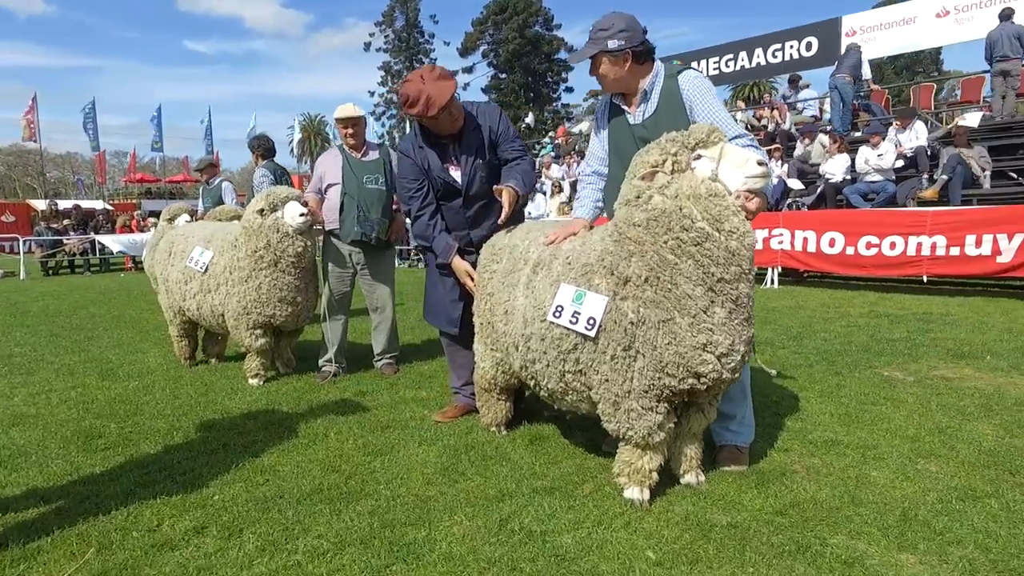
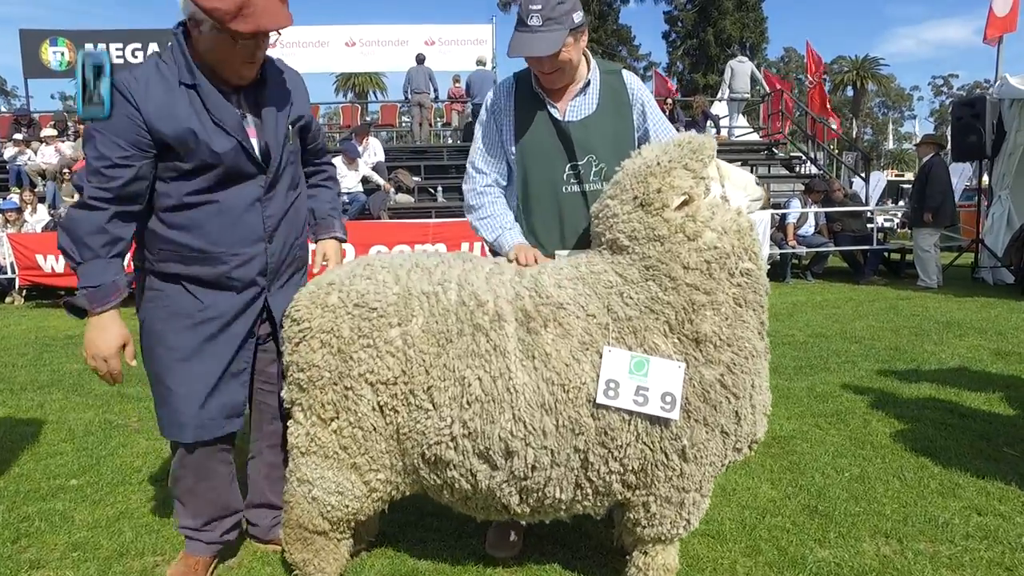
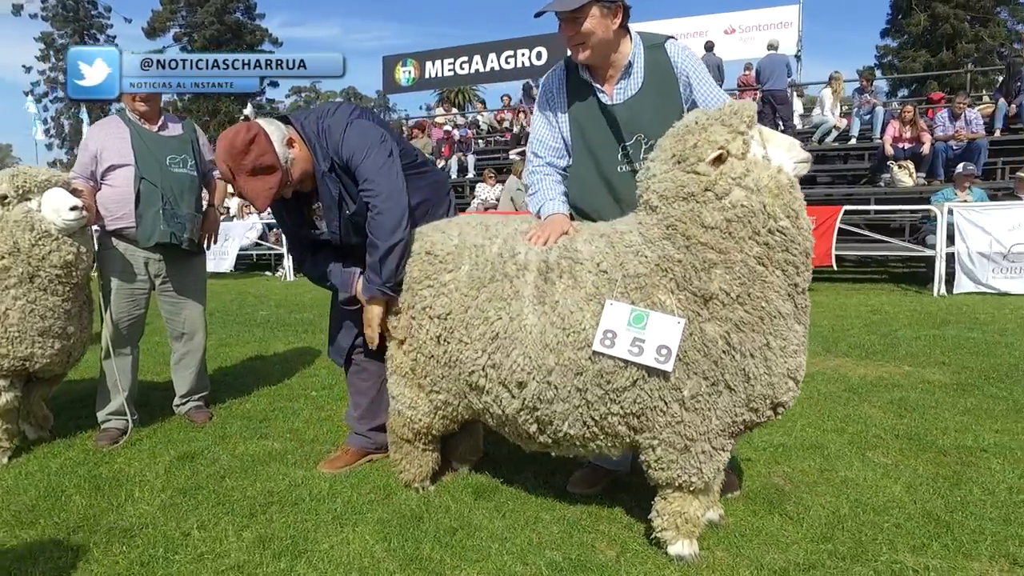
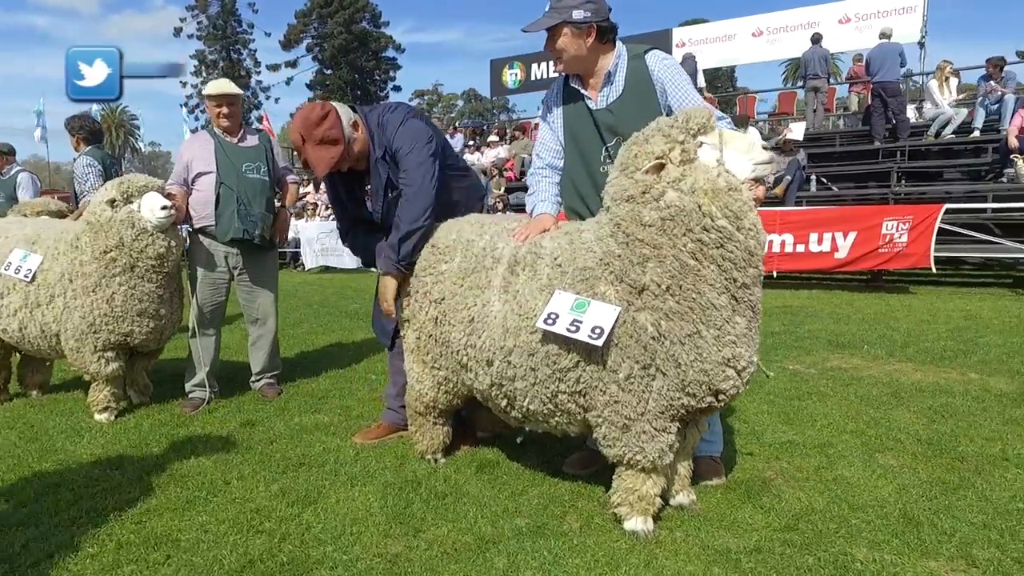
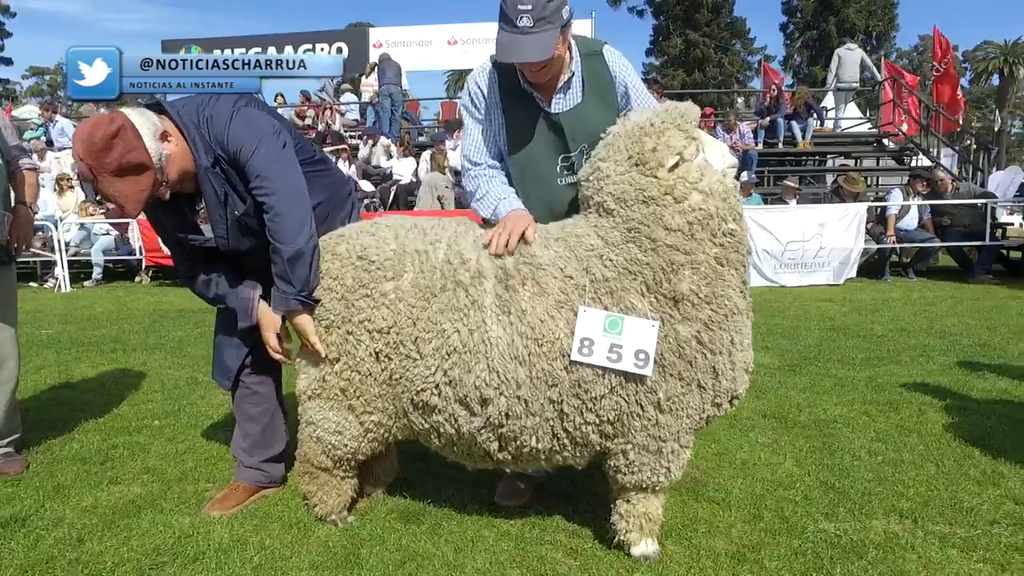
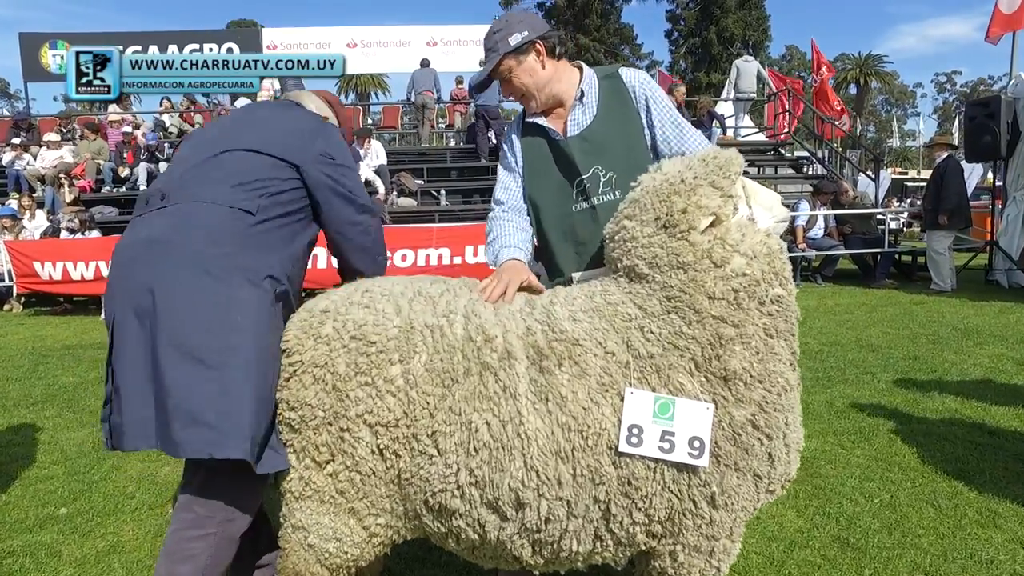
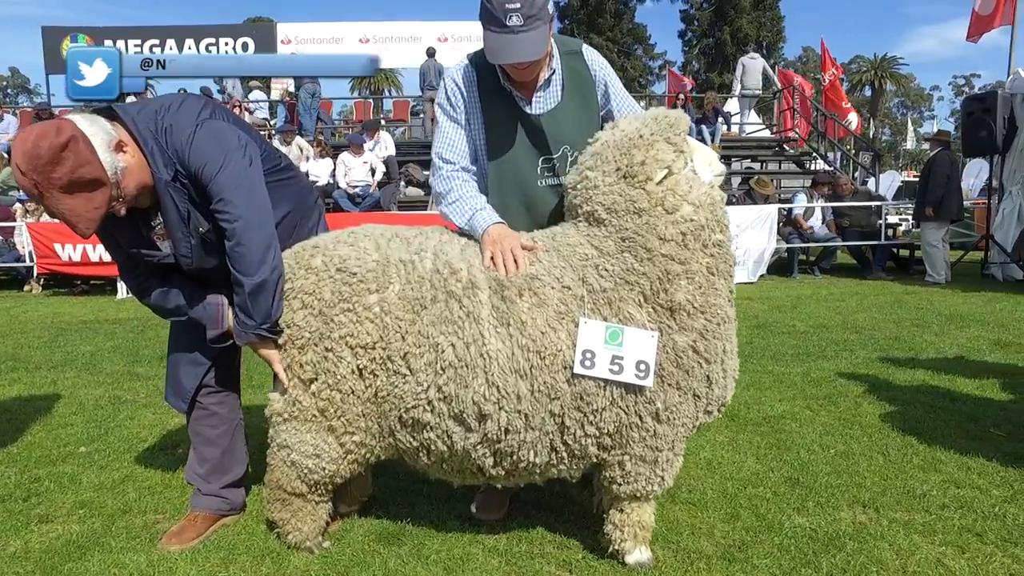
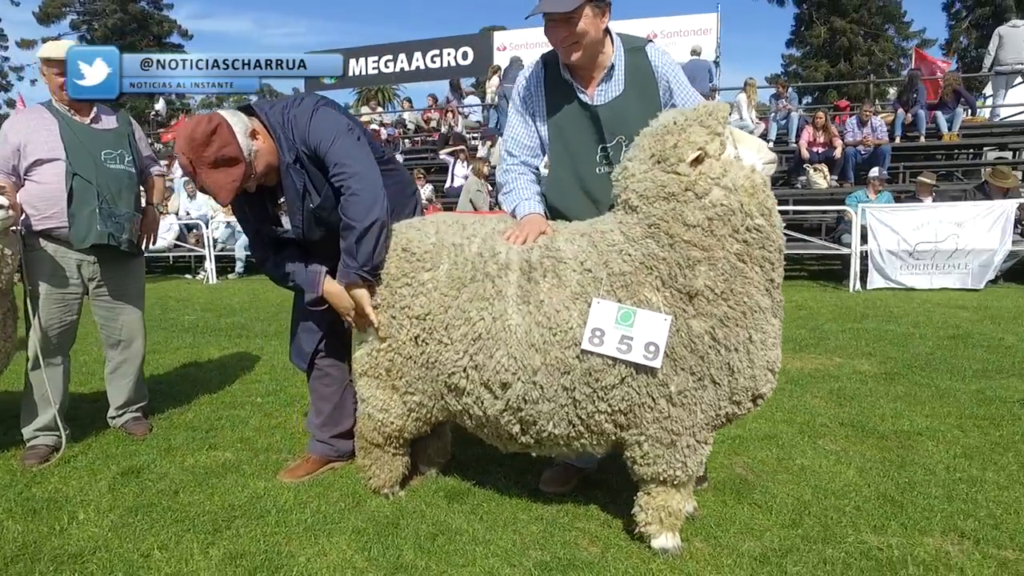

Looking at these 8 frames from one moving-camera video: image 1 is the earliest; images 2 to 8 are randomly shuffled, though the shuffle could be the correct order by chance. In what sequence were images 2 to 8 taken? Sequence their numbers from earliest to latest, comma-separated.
4, 3, 8, 5, 7, 2, 6
